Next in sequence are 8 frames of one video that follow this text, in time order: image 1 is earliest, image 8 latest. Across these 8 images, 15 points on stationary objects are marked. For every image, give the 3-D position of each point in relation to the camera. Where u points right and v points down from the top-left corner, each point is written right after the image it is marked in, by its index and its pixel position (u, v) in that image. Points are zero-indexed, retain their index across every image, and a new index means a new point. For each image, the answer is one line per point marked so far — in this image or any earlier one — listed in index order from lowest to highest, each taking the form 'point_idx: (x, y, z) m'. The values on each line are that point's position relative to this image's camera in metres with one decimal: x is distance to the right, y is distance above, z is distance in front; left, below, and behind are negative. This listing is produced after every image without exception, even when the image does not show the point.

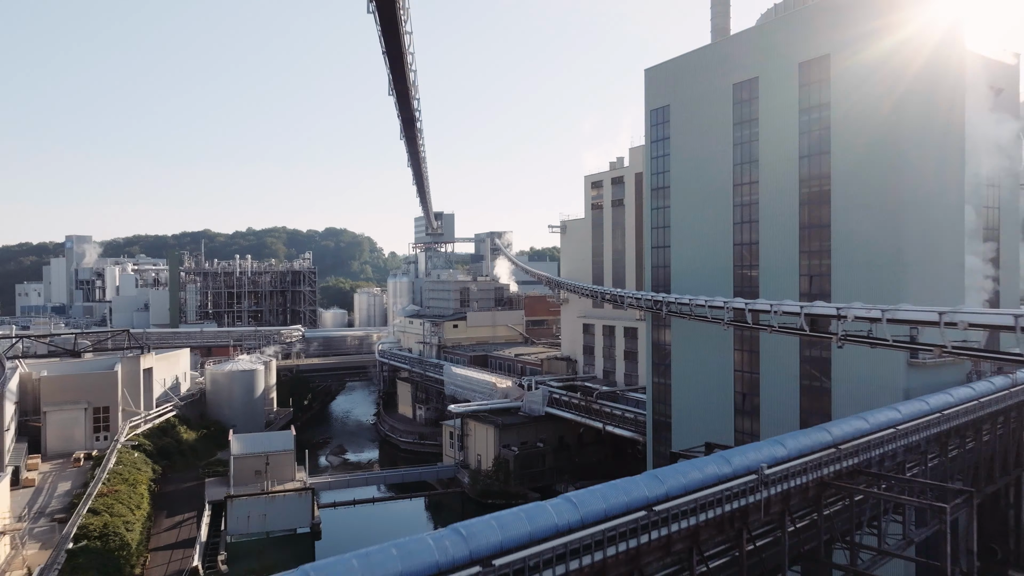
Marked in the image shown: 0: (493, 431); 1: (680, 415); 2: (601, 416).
0: (-0.5, -3.8, +19.5) m
1: (+3.1, -2.3, +13.4) m
2: (+2.3, -3.2, +18.4) m
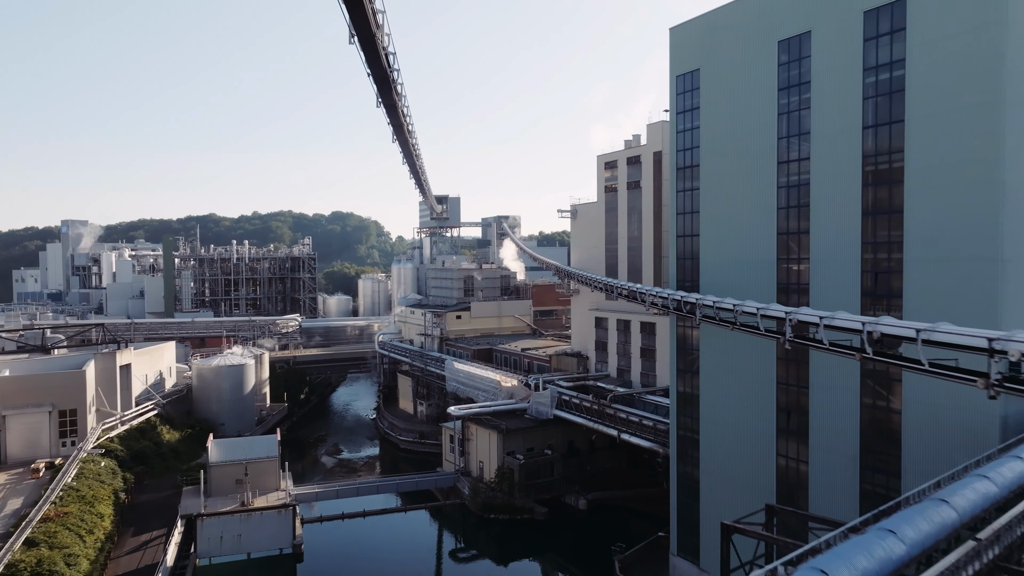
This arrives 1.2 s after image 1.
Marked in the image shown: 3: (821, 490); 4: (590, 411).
0: (-0.4, -3.6, +17.7) m
1: (+3.2, -2.3, +11.6) m
2: (+2.4, -3.1, +16.6) m
3: (+4.1, -2.7, +9.7) m
4: (+1.9, -3.0, +17.5) m
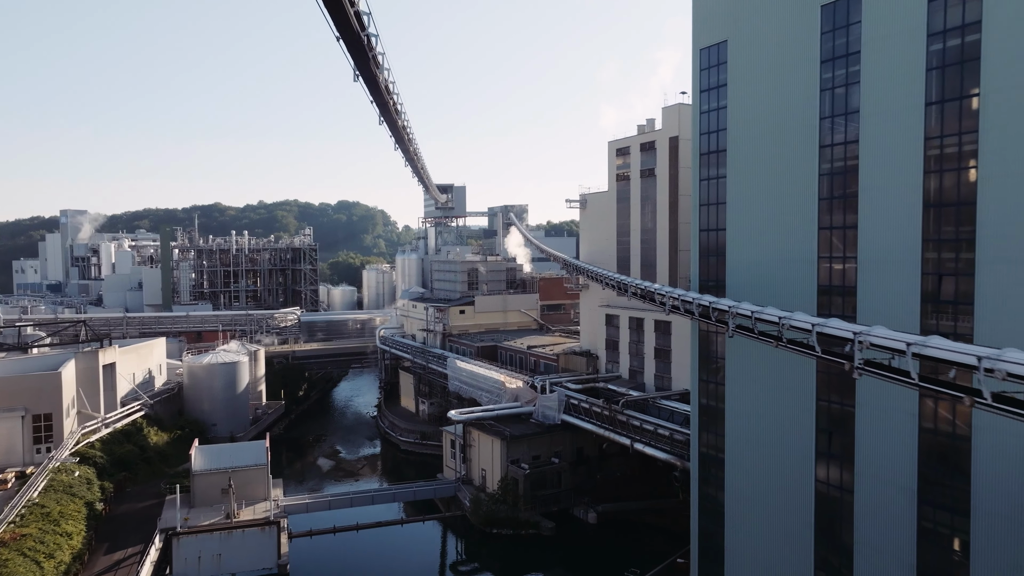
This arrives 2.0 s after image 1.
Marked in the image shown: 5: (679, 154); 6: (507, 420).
0: (-0.3, -3.6, +16.5) m
1: (+3.2, -2.3, +10.3) m
2: (+2.5, -3.0, +15.3) m
3: (+4.1, -2.7, +8.4) m
4: (+2.0, -2.9, +16.3) m
5: (+4.0, +3.3, +17.5) m
6: (-0.1, -3.3, +18.1) m
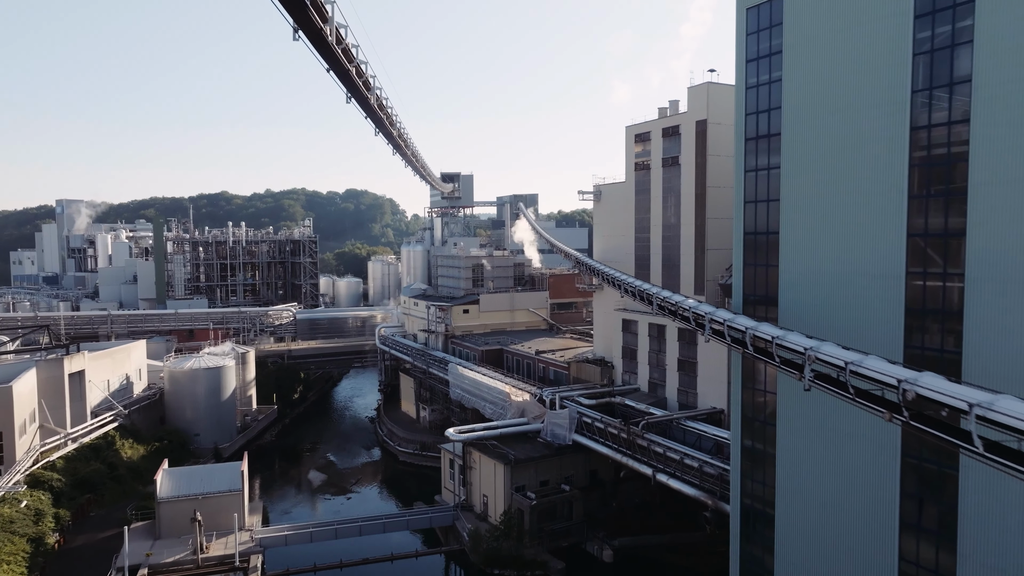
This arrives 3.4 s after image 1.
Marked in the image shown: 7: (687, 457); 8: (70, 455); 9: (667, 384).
0: (-0.2, -3.7, +14.6) m
1: (+3.2, -2.5, +8.3) m
2: (+2.6, -3.1, +13.4) m
3: (+4.1, -3.0, +6.4) m
4: (+2.1, -3.0, +14.3) m
5: (+4.1, +3.2, +15.4) m
6: (0.0, -3.4, +16.2) m
7: (+3.0, -2.9, +12.6) m
8: (-10.3, -3.9, +16.9) m
9: (+3.5, -2.2, +16.2) m
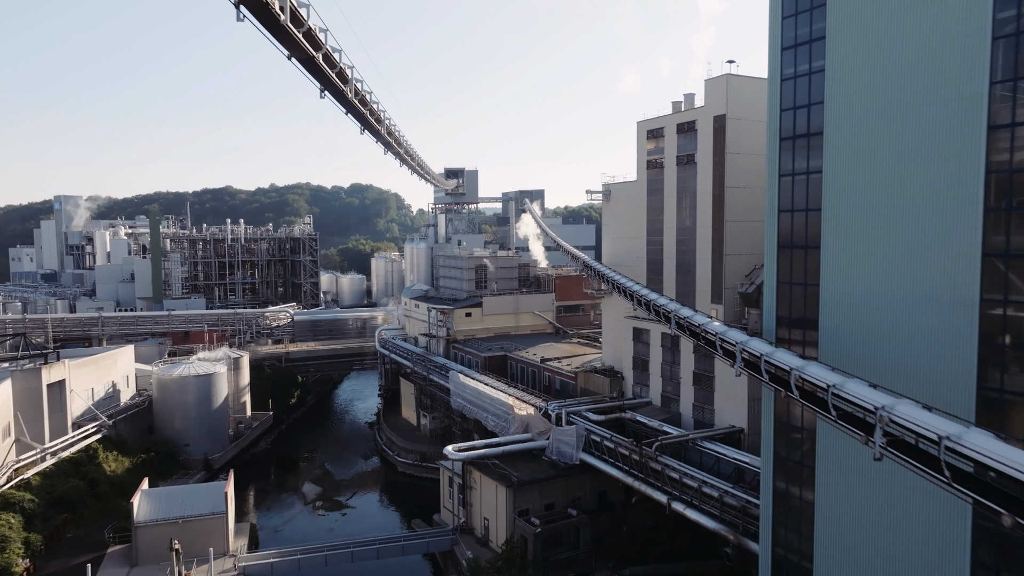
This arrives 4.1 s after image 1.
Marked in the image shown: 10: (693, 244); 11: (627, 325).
0: (-0.1, -3.8, +13.5) m
1: (+3.2, -2.7, +7.2) m
2: (+2.6, -3.3, +12.3) m
3: (+4.1, -3.2, +5.4) m
4: (+2.1, -3.2, +13.3) m
5: (+4.2, +3.0, +14.3) m
6: (+0.1, -3.5, +15.2) m
7: (+3.1, -3.1, +11.5) m
8: (-10.2, -4.0, +15.9) m
9: (+3.5, -2.3, +15.2) m
10: (+3.8, +0.9, +15.2) m
11: (+2.7, -0.9, +17.0) m
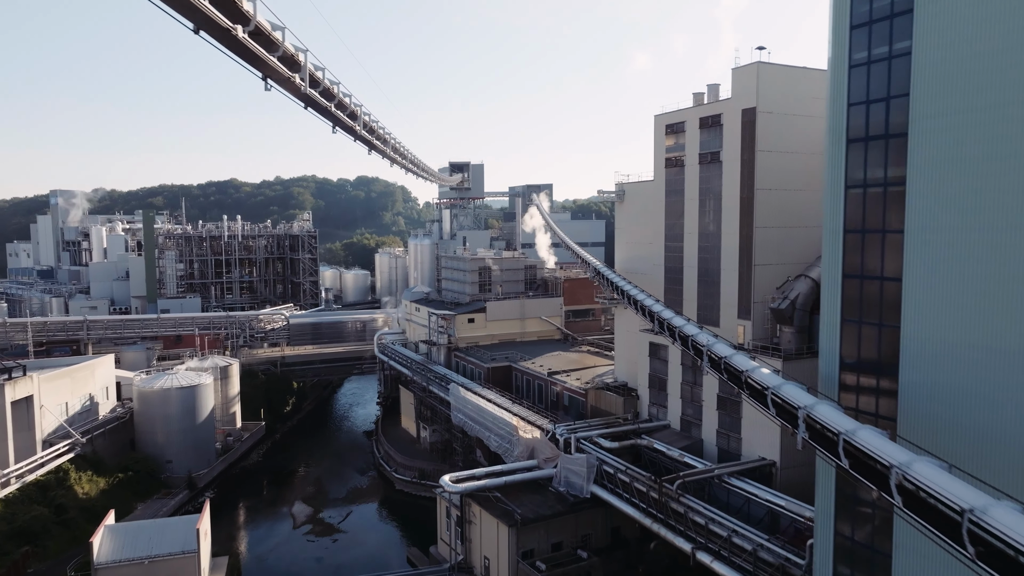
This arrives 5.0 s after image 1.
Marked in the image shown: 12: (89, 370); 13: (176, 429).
0: (-0.1, -4.1, +12.1) m
1: (+3.2, -3.1, +5.7) m
2: (+2.6, -3.6, +10.8) m
3: (+4.0, -3.6, +3.9) m
4: (+2.2, -3.4, +11.8) m
5: (+4.3, +2.7, +12.7) m
6: (+0.1, -3.8, +13.7) m
7: (+3.1, -3.4, +10.0) m
8: (-10.1, -4.2, +14.6) m
9: (+3.6, -2.6, +13.7) m
10: (+3.9, +0.7, +13.7) m
11: (+2.8, -1.1, +15.5) m
12: (-11.2, -2.2, +19.2) m
13: (-9.2, -3.9, +19.9) m
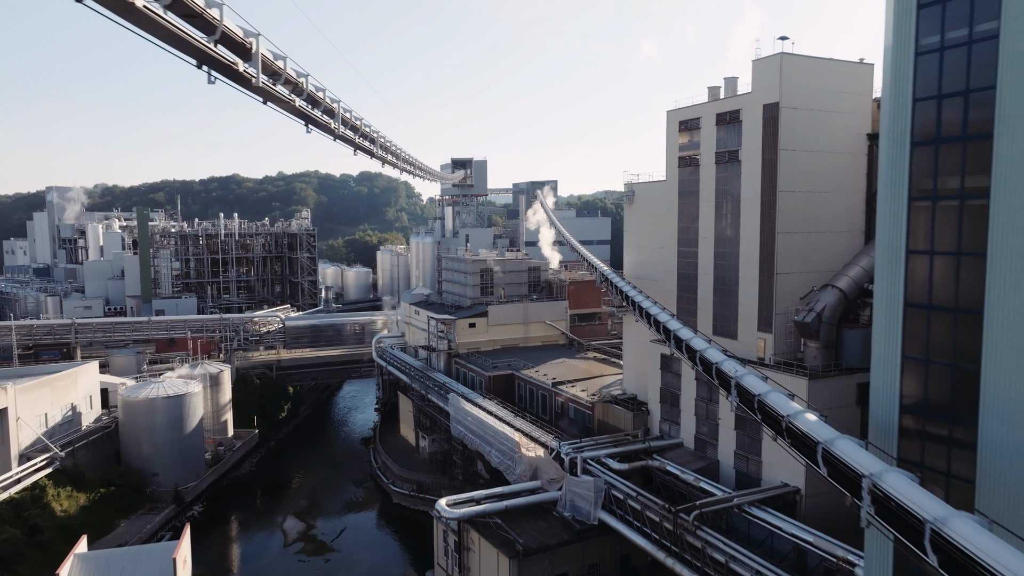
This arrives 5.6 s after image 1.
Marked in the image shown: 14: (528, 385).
0: (-0.1, -4.3, +11.1) m
1: (+3.2, -3.3, +4.7) m
2: (+2.6, -3.8, +9.9) m
3: (+4.0, -3.8, +2.9) m
4: (+2.2, -3.6, +10.8) m
5: (+4.3, +2.6, +11.7) m
6: (+0.2, -3.9, +12.8) m
7: (+3.1, -3.6, +9.1) m
8: (-10.1, -4.4, +13.7) m
9: (+3.6, -2.7, +12.7) m
10: (+3.9, +0.5, +12.7) m
11: (+2.8, -1.2, +14.5) m
12: (-11.1, -2.3, +18.3) m
13: (-9.1, -4.0, +19.0) m
14: (+0.4, -2.4, +18.1) m
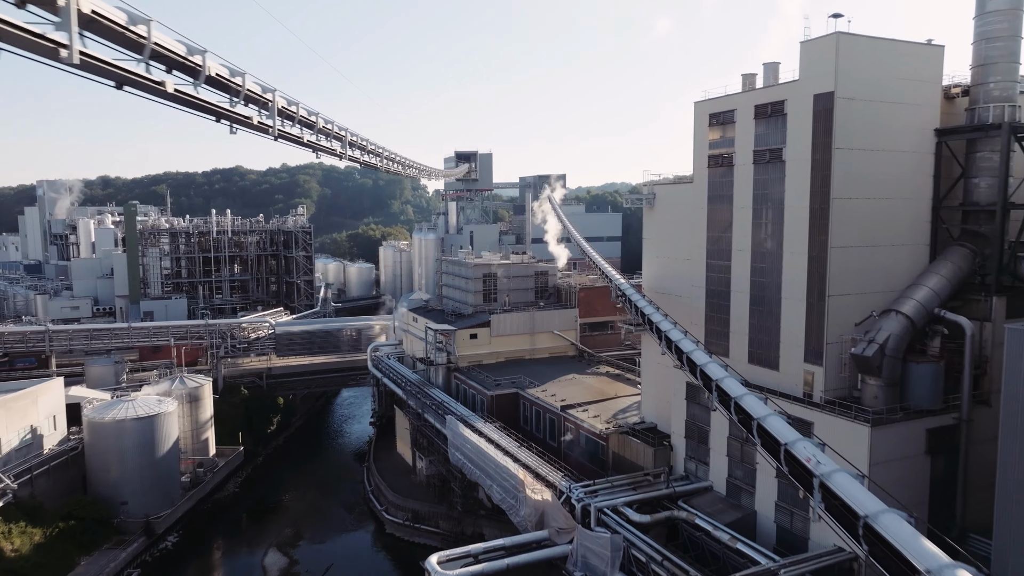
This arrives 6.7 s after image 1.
0: (0.0, -4.6, +9.4) m
1: (+3.1, -3.7, +2.9) m
2: (+2.6, -4.1, +8.0) m
3: (+3.9, -4.3, +1.1) m
4: (+2.2, -3.9, +9.0) m
5: (+4.3, +2.2, +9.8) m
6: (+0.2, -4.3, +11.0) m
7: (+3.1, -4.0, +7.3) m
8: (-10.1, -4.7, +12.0) m
9: (+3.7, -3.1, +10.8) m
10: (+3.9, +0.2, +10.8) m
11: (+2.9, -1.5, +12.6) m
12: (-11.0, -2.5, +16.6) m
13: (-9.0, -4.2, +17.3) m
14: (+0.5, -2.7, +16.3) m
